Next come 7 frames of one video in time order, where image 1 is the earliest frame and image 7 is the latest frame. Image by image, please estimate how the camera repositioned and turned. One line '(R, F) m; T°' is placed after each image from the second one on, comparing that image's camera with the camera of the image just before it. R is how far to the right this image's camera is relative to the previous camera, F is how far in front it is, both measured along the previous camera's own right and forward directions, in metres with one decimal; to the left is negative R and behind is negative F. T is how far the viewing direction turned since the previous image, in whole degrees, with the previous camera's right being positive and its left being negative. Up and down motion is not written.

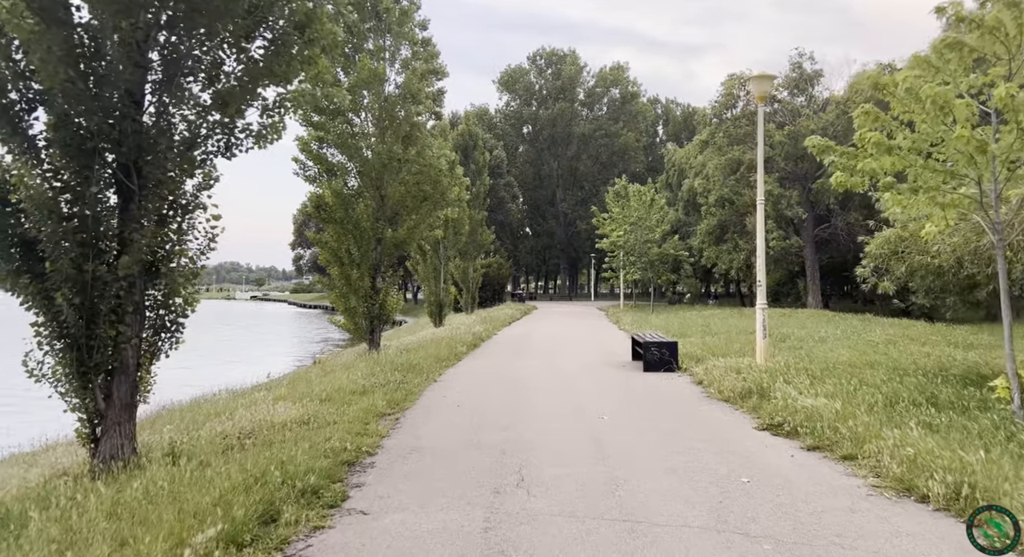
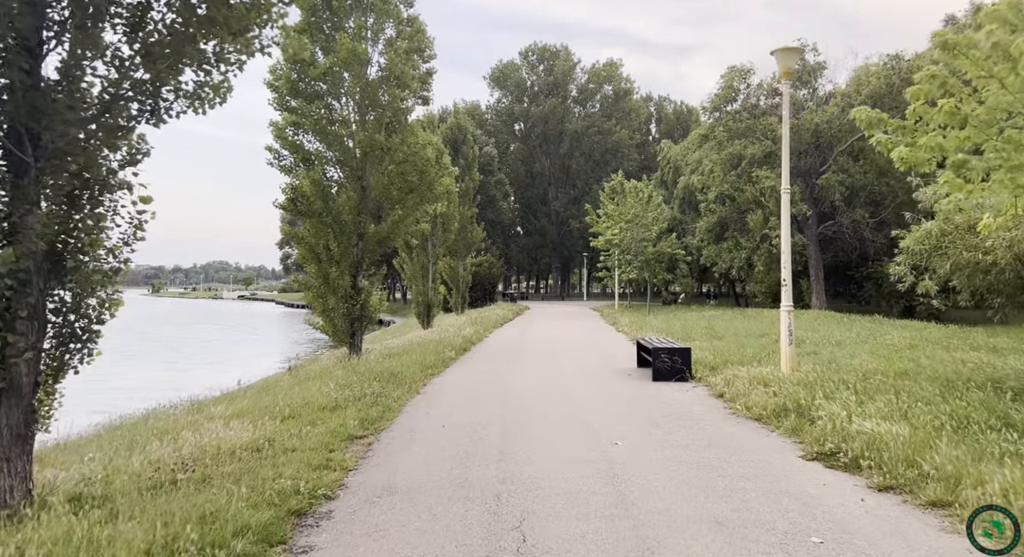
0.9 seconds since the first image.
(0.0, +1.3) m; +1°
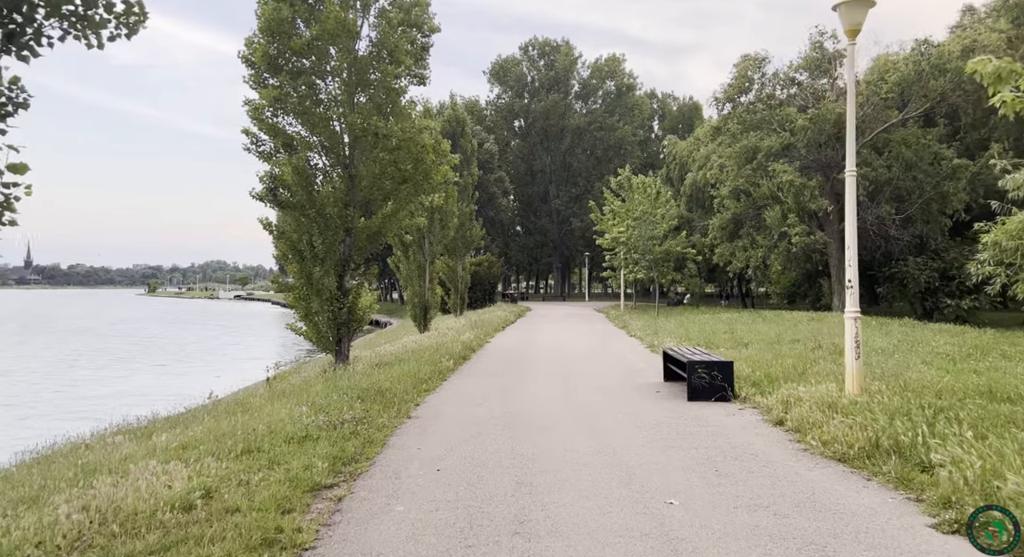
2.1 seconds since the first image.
(-0.1, +1.6) m; 0°
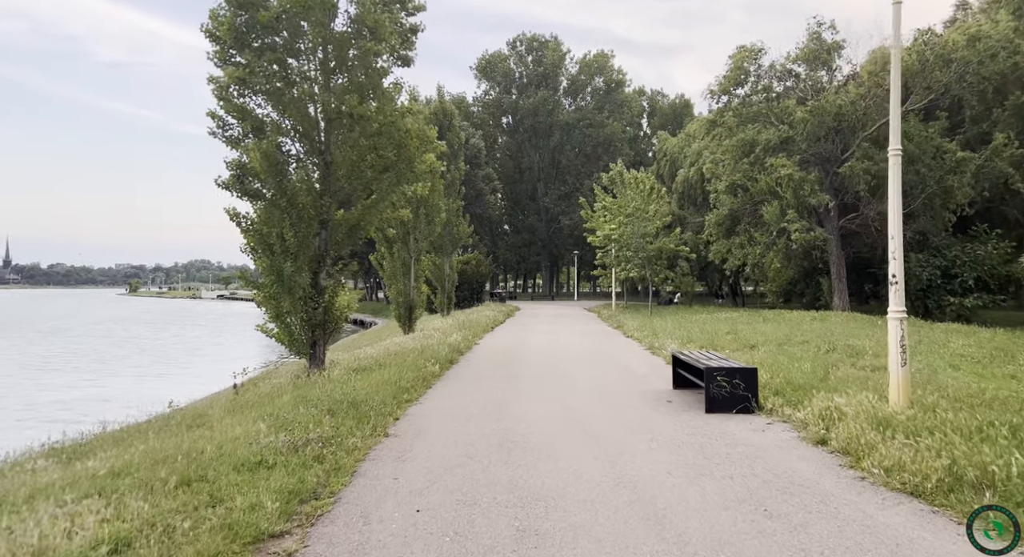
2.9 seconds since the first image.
(-0.1, +1.1) m; +1°
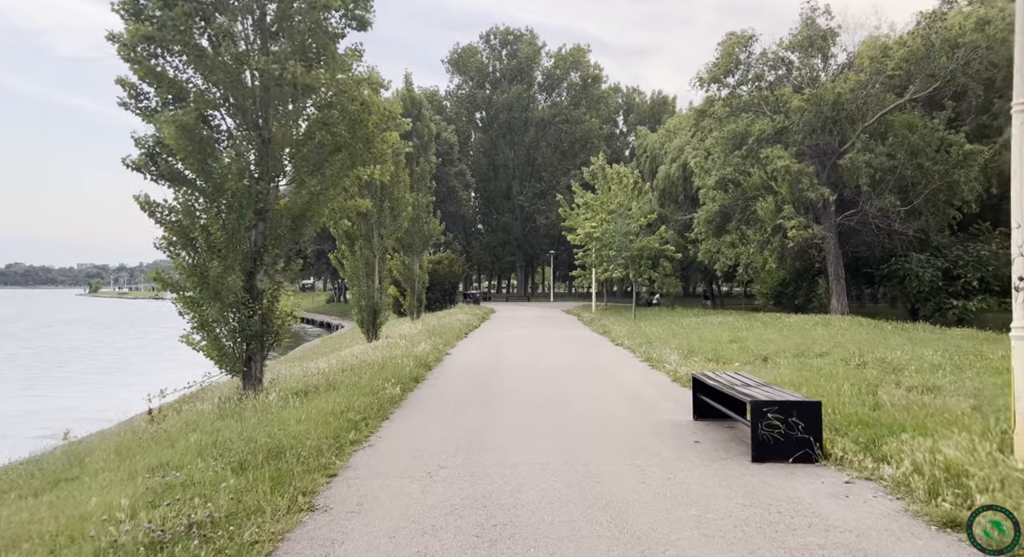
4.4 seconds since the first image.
(-0.1, +2.1) m; +2°
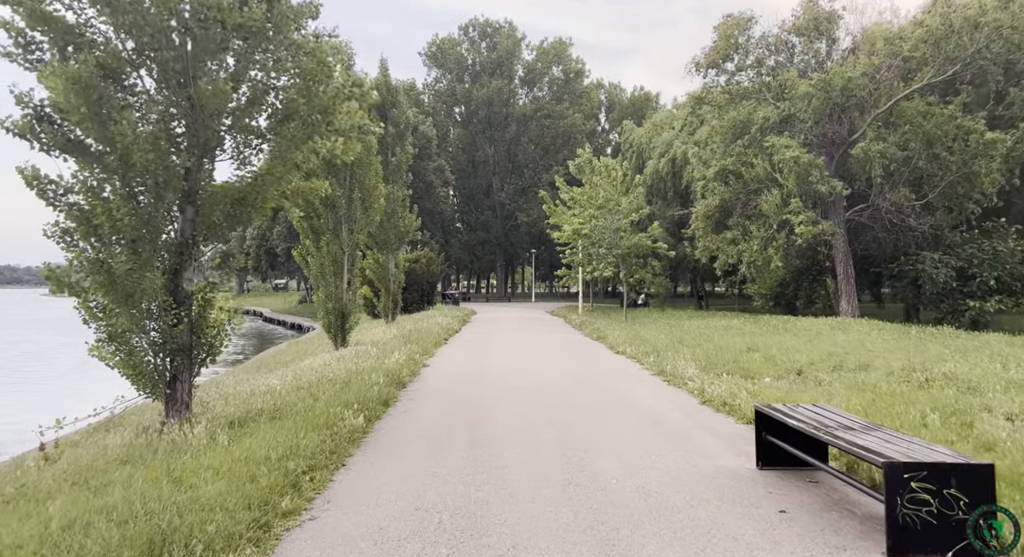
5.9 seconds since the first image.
(-0.2, +2.0) m; +2°
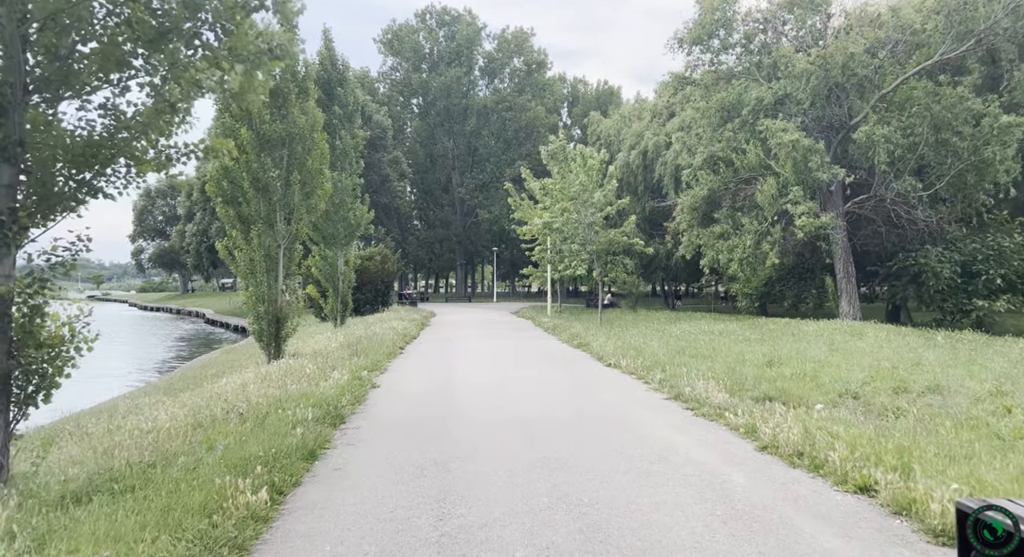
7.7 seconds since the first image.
(-0.2, +2.6) m; +3°
